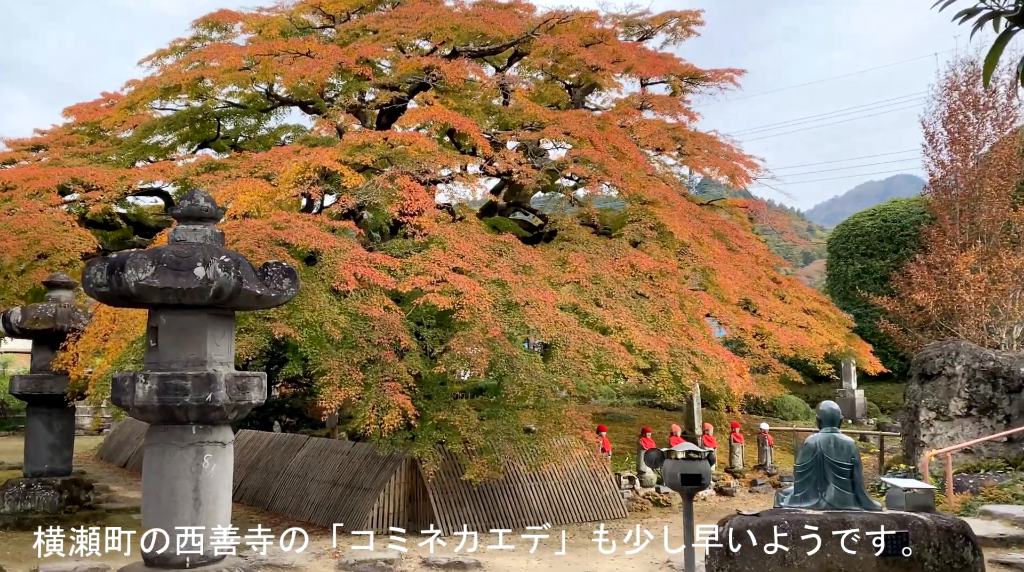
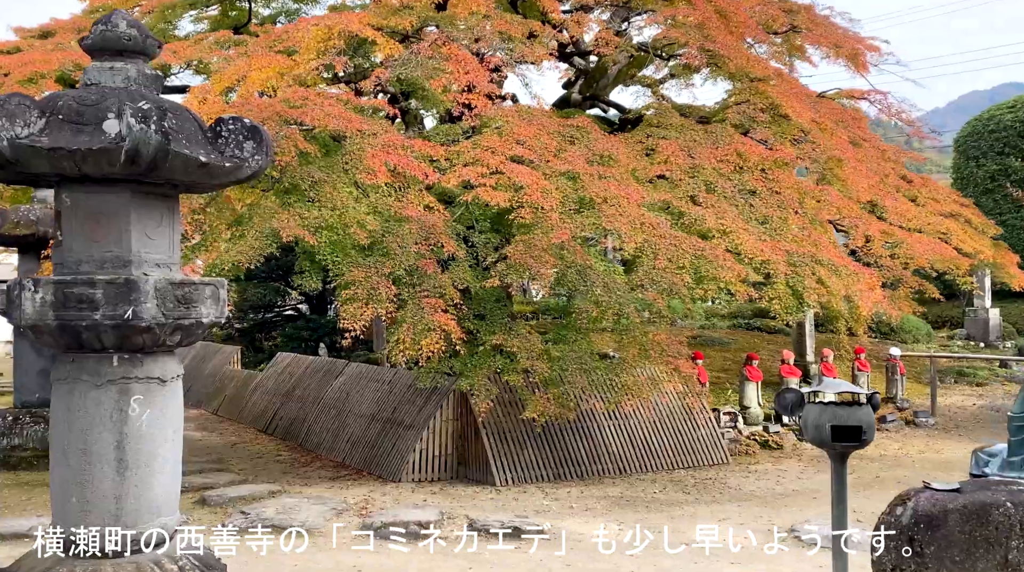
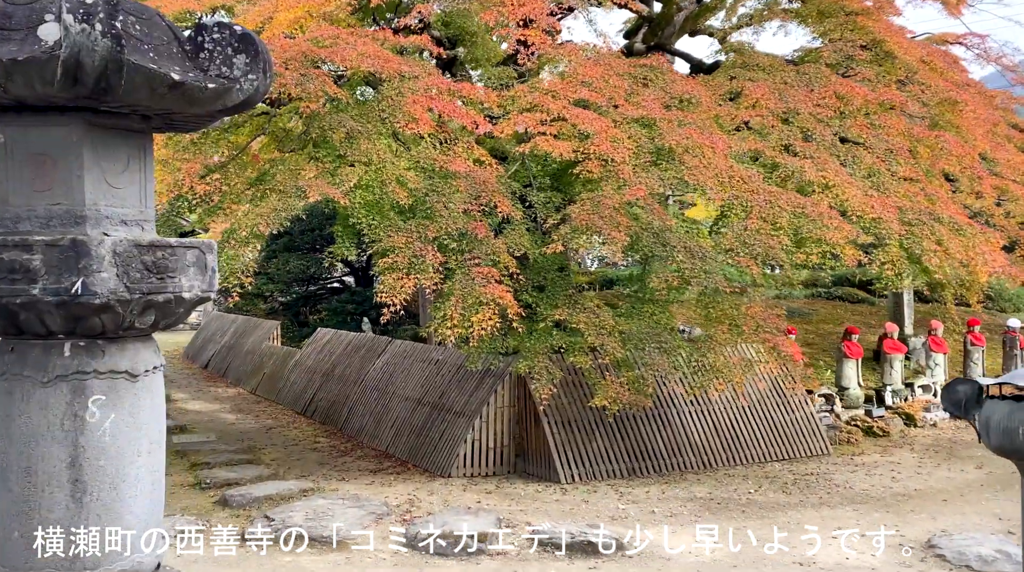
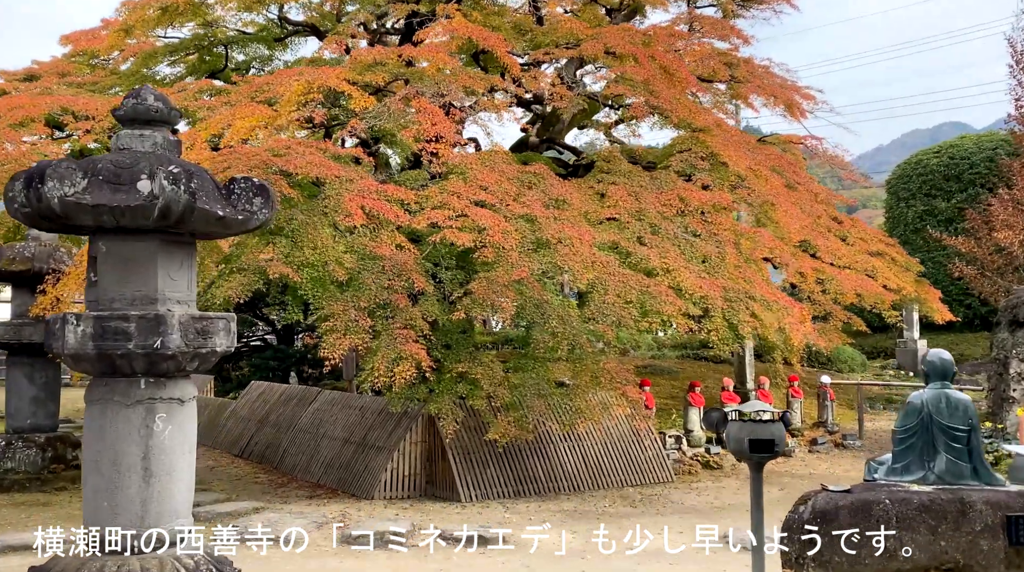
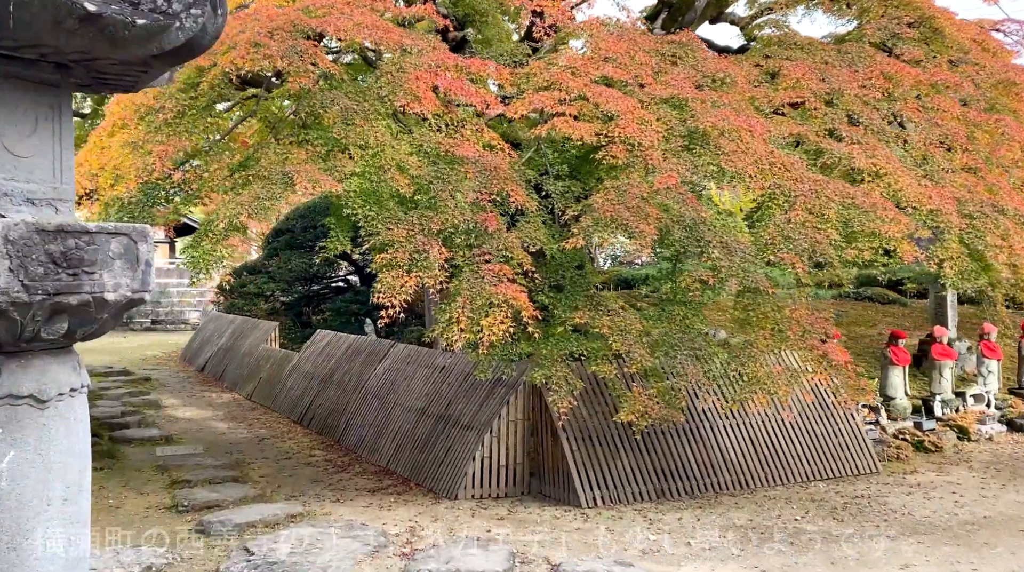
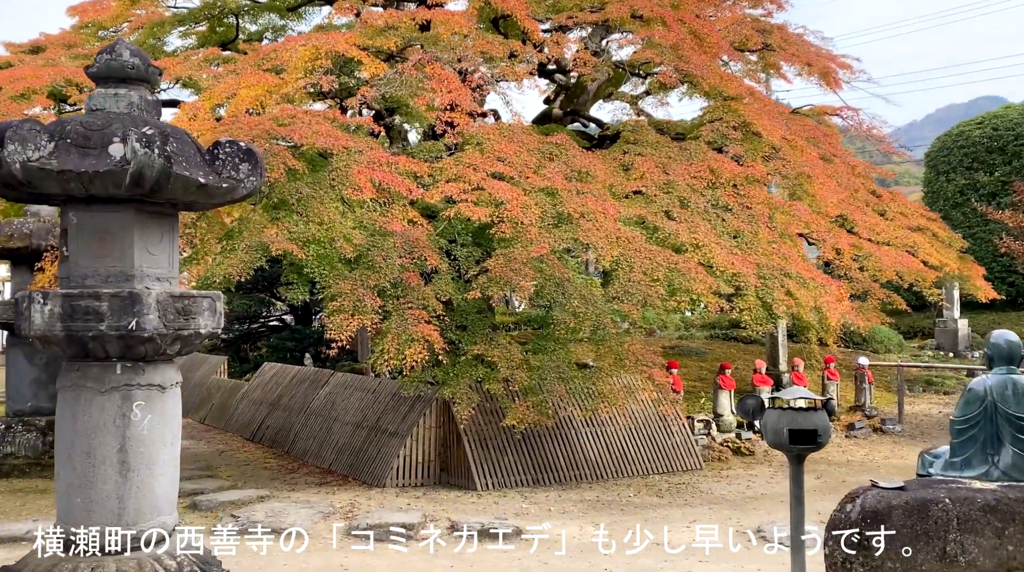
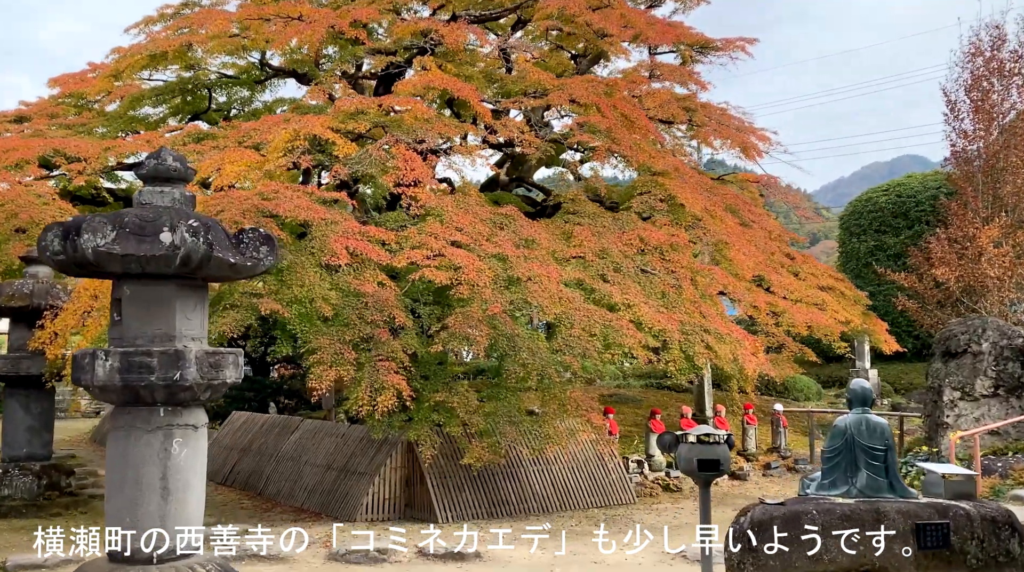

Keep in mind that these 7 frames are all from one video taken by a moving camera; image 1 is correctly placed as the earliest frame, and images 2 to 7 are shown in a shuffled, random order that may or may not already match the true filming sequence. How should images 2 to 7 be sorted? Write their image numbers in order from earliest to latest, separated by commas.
7, 4, 6, 2, 3, 5
